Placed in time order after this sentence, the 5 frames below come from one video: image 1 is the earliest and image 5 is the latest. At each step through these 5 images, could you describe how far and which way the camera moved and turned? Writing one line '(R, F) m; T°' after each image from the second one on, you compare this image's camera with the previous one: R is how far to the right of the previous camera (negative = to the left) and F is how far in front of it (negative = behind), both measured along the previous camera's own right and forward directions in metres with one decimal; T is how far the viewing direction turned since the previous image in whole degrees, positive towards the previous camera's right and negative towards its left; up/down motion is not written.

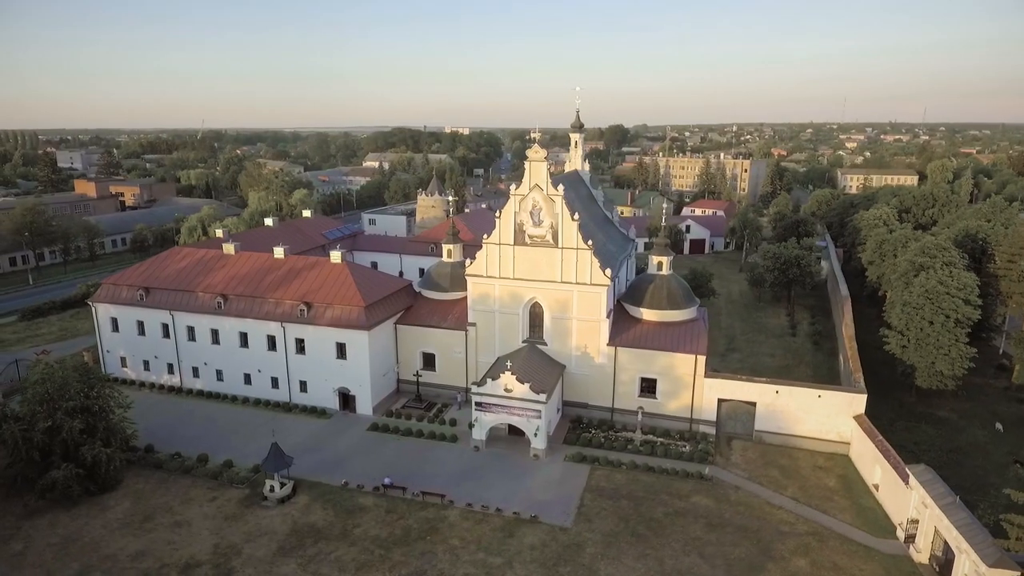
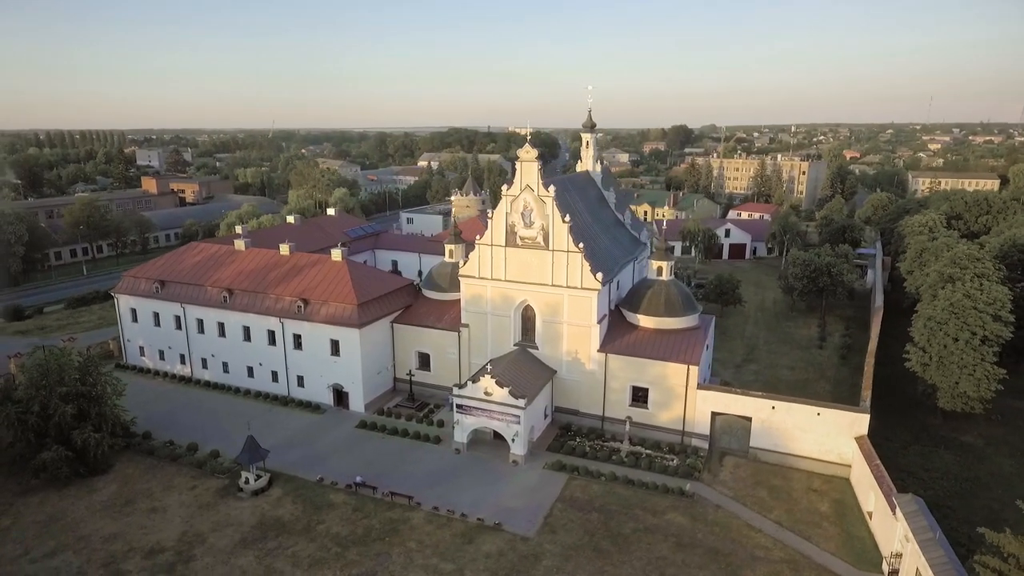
(+3.5, +0.6) m; -6°
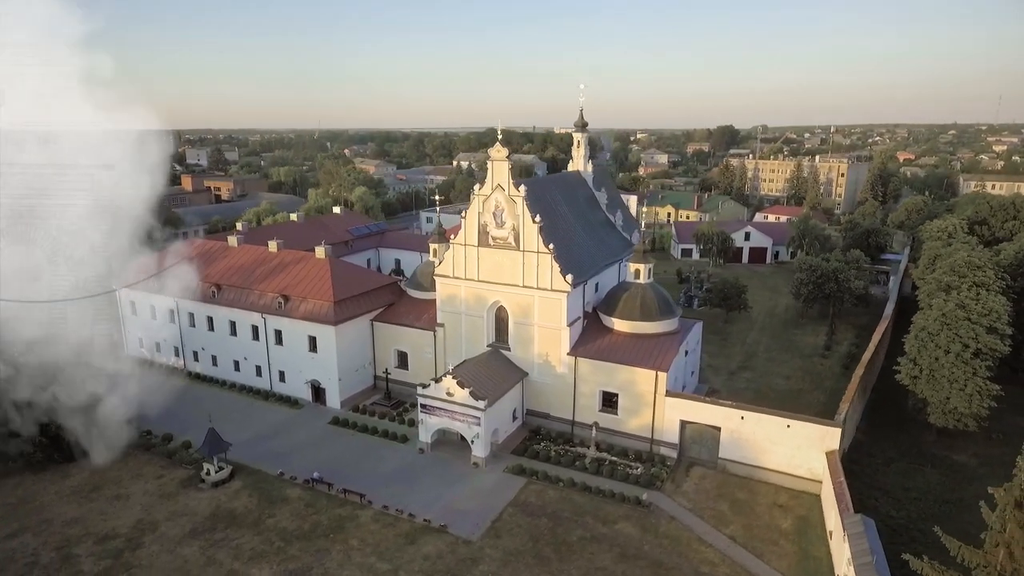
(+3.5, +0.4) m; -4°
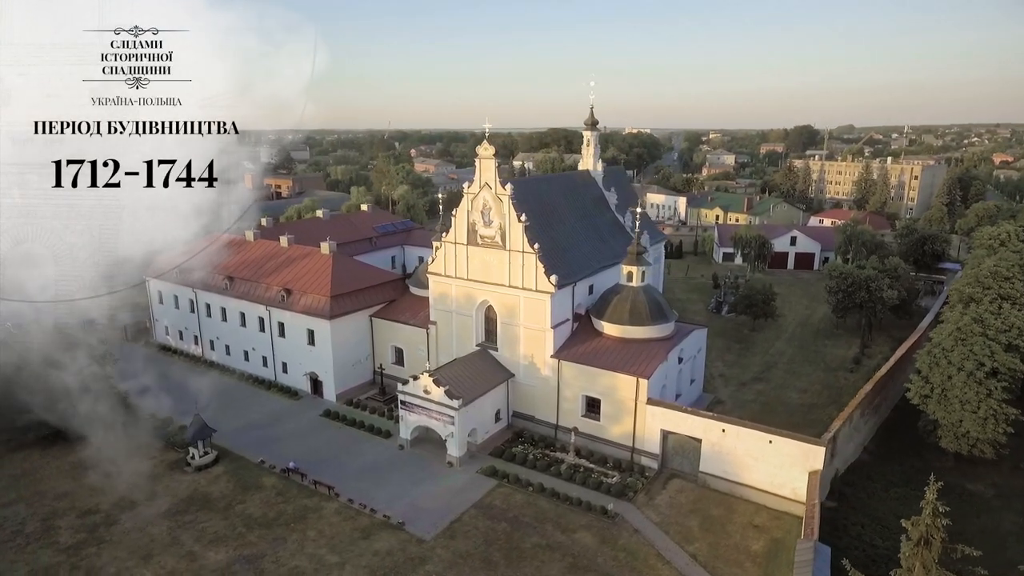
(+3.9, +0.6) m; -6°
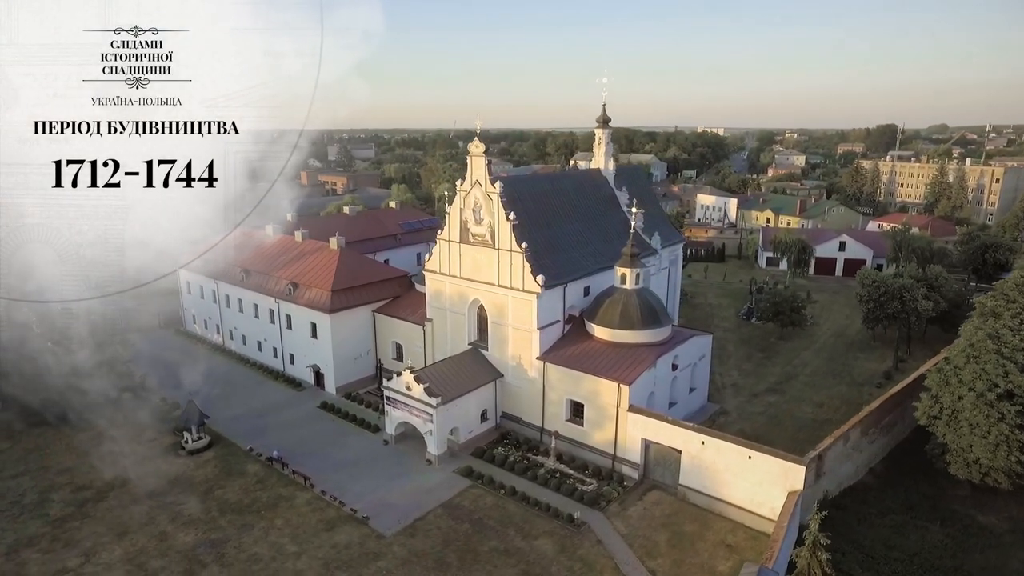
(+3.6, +0.6) m; -6°
